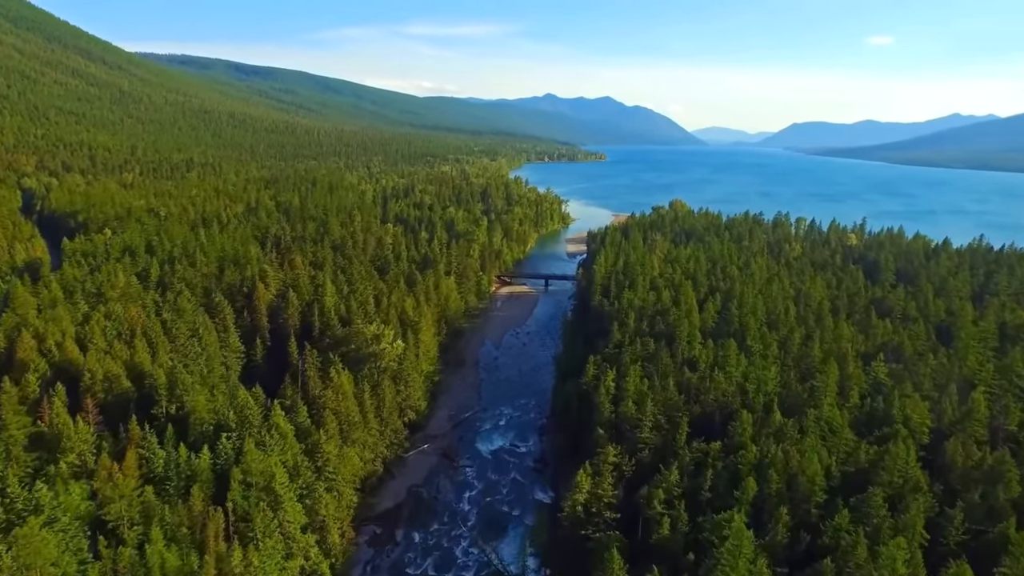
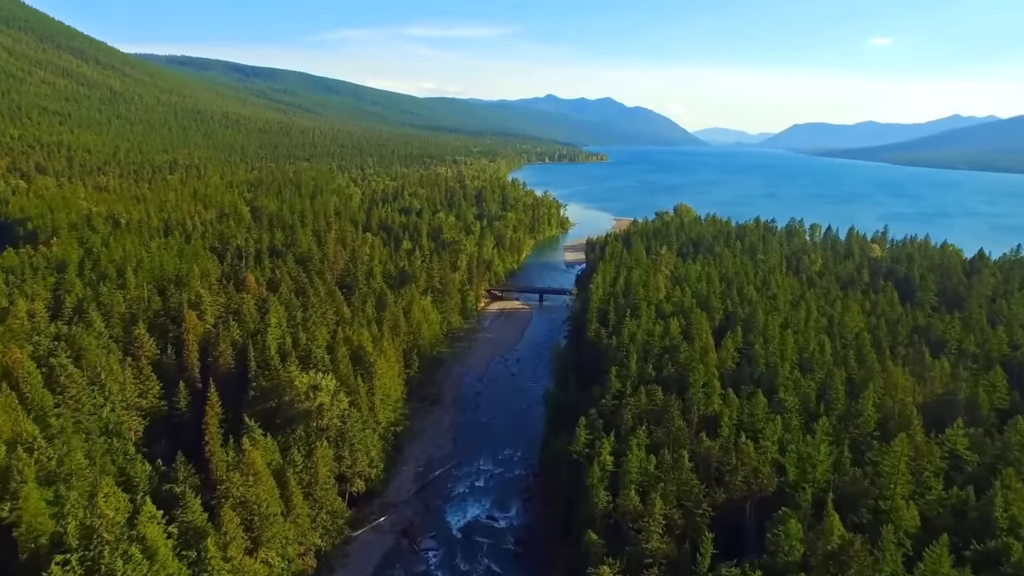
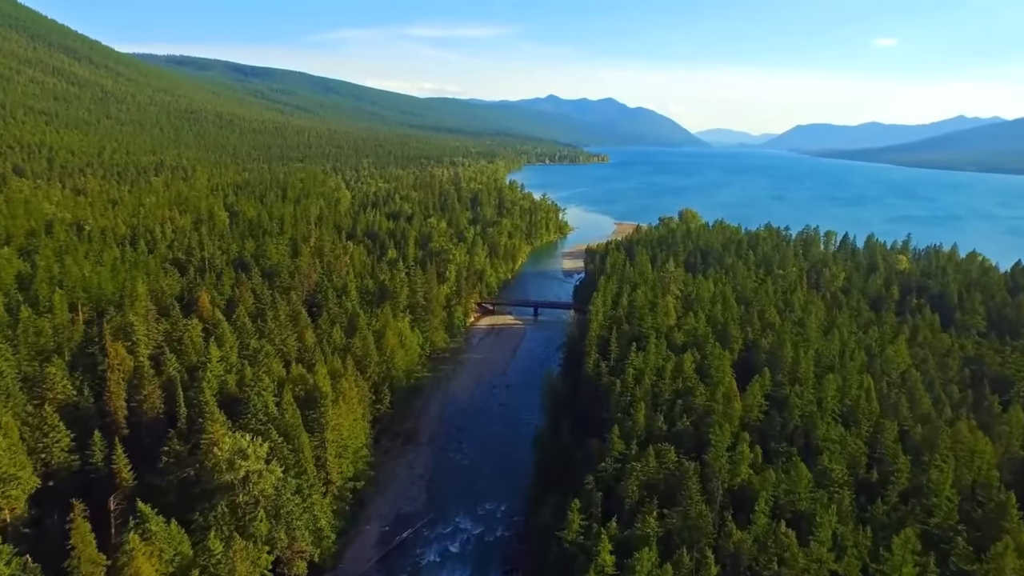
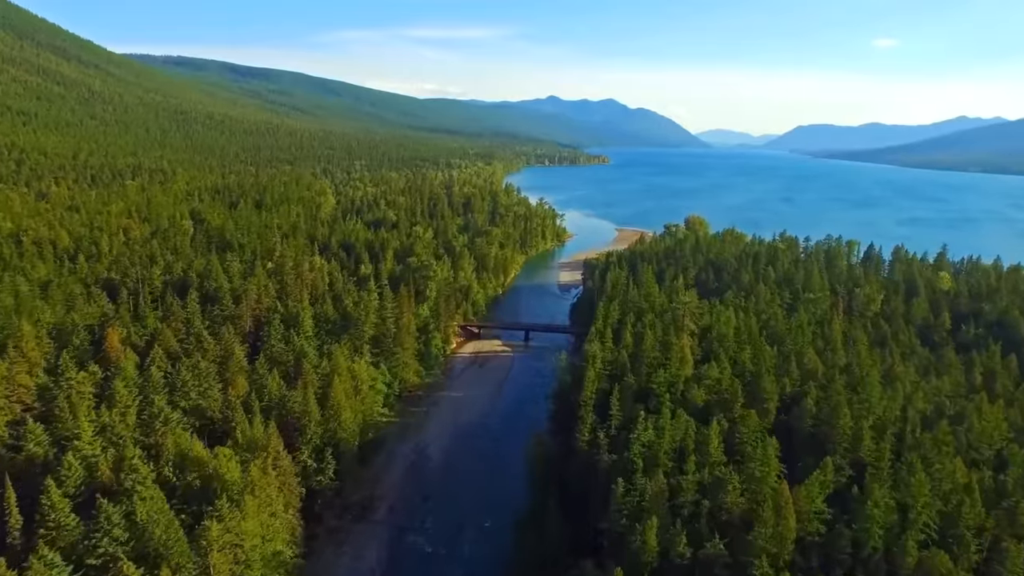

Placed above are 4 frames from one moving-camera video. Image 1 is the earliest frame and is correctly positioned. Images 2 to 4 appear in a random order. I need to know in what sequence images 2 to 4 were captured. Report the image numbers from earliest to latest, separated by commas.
2, 3, 4
